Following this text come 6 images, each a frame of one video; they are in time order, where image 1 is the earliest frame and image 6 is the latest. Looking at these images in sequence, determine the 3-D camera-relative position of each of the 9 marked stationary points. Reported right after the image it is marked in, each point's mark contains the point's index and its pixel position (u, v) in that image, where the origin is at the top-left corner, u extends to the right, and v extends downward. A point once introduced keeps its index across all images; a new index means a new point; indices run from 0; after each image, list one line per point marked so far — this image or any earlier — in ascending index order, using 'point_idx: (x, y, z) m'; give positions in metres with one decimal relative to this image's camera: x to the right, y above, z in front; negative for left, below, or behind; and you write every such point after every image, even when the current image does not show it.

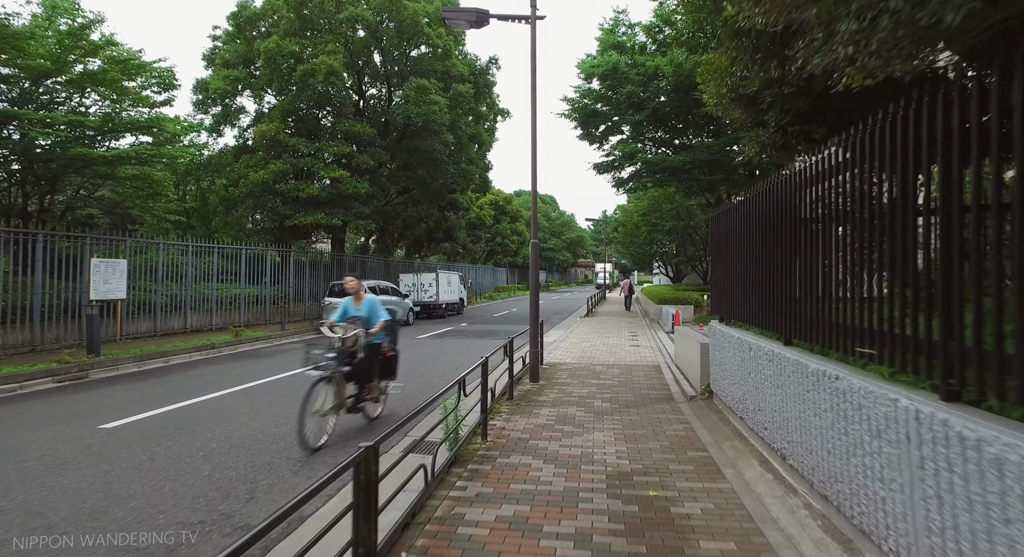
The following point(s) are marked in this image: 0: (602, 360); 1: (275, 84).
0: (+1.8, -1.7, +11.0) m
1: (-8.4, +6.8, +19.0) m
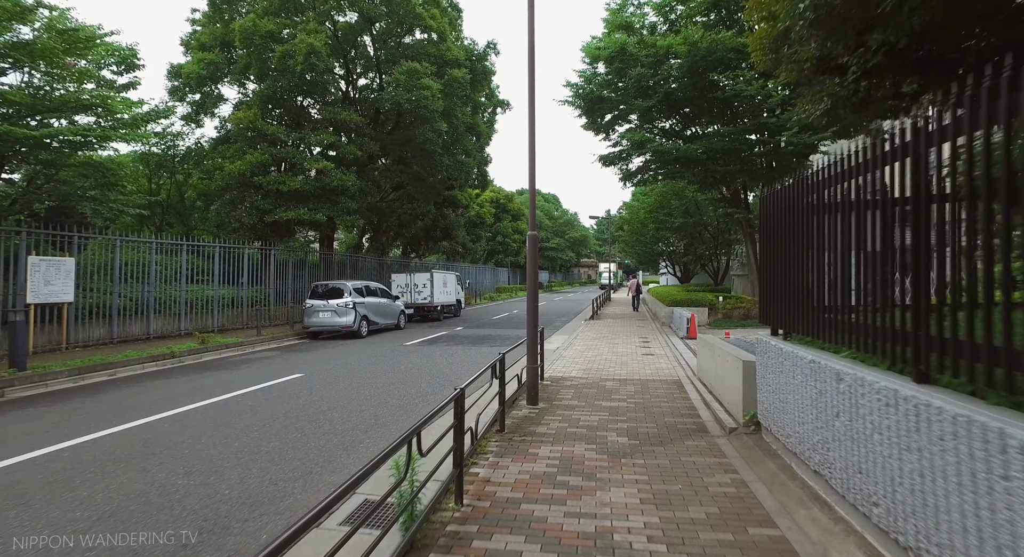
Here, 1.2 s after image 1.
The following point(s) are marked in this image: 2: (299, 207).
0: (+1.8, -1.7, +9.5) m
1: (-8.4, +6.8, +17.5) m
2: (-7.1, +2.4, +18.1) m
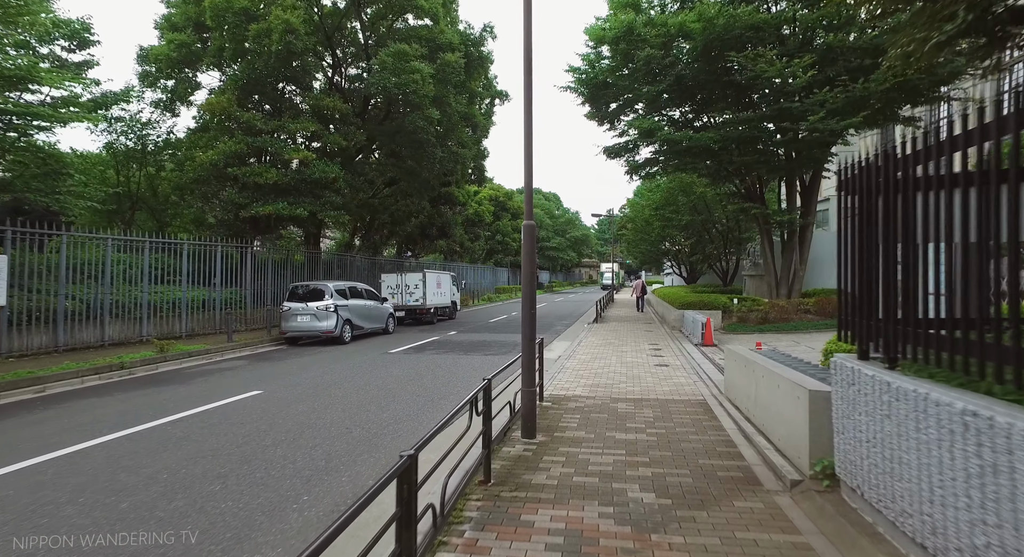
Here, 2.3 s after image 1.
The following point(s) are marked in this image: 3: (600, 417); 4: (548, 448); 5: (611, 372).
0: (+1.7, -1.7, +8.1) m
1: (-8.5, +6.8, +16.1) m
2: (-7.2, +2.4, +16.7) m
3: (+1.1, -1.7, +6.7) m
4: (+0.4, -1.7, +5.4) m
5: (+1.8, -1.7, +10.0) m
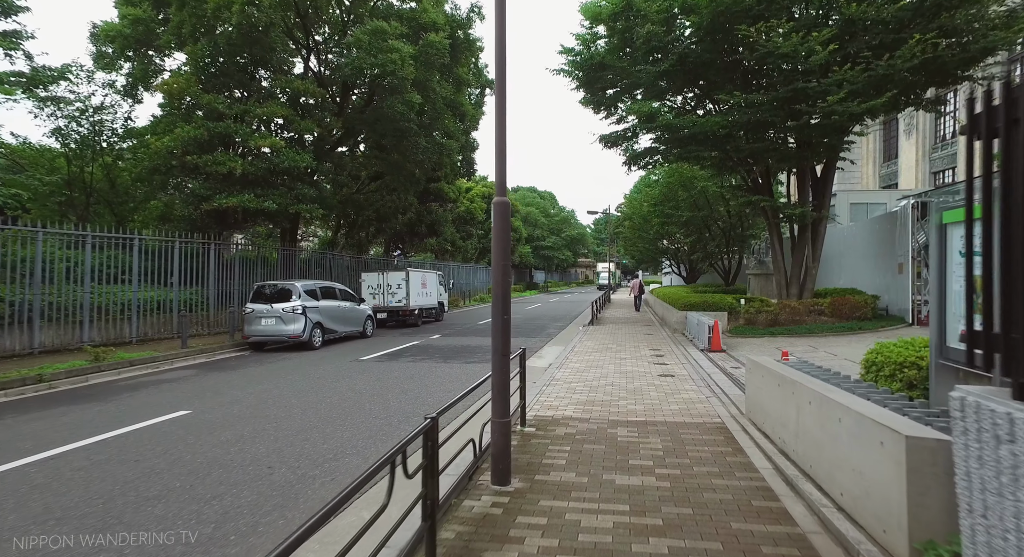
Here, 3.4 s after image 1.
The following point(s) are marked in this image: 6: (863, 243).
0: (+1.4, -1.7, +6.7) m
1: (-8.8, +6.8, +14.7) m
2: (-7.6, +2.4, +15.3) m
3: (+0.8, -1.7, +5.3) m
4: (+0.1, -1.6, +4.0) m
5: (+1.5, -1.7, +8.6) m
6: (+12.7, +1.3, +19.7) m
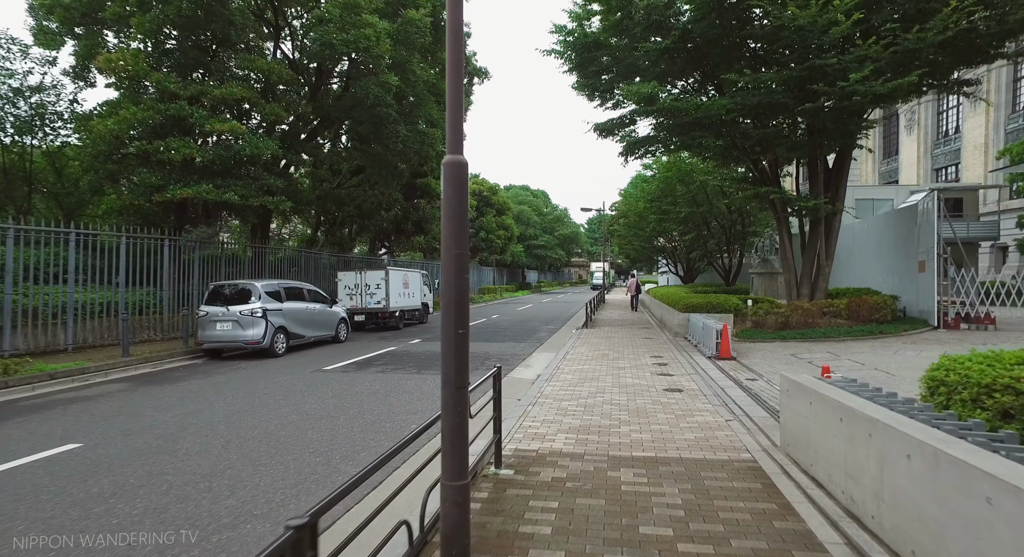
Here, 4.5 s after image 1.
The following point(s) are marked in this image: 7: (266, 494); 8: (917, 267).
0: (+1.1, -1.6, +5.3) m
1: (-9.2, +6.9, +13.2) m
2: (-7.9, +2.4, +13.8) m
3: (+0.6, -1.6, +3.9) m
4: (-0.1, -1.6, +2.6) m
5: (+1.2, -1.6, +7.2) m
6: (+12.3, +1.3, +18.4) m
7: (-1.9, -1.7, +4.2) m
8: (+11.2, +0.3, +15.0) m
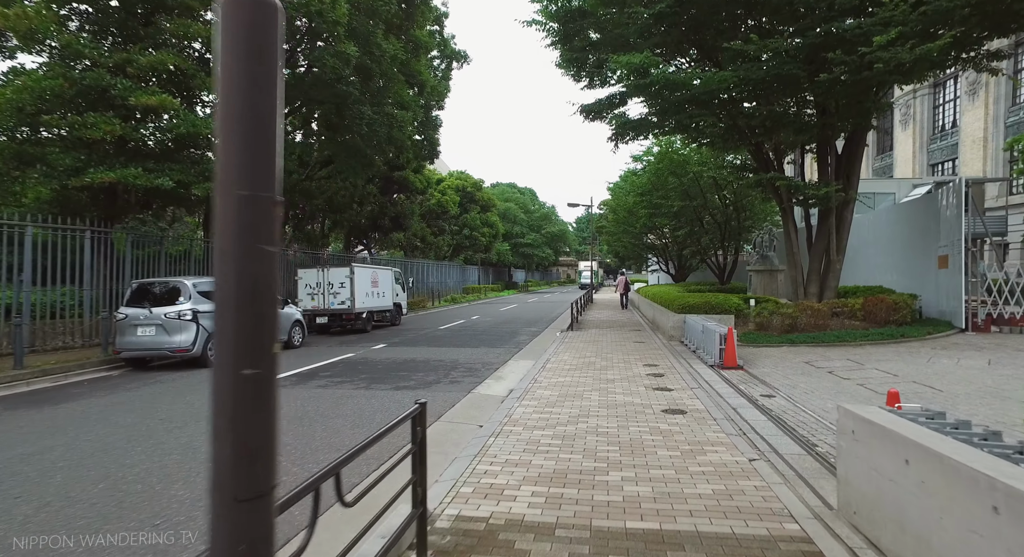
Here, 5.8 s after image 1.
0: (+0.7, -1.6, +3.7) m
1: (-9.7, +6.9, +11.4) m
2: (-8.5, +2.5, +12.0) m
3: (+0.2, -1.6, +2.3) m
4: (-0.5, -1.5, +1.0) m
5: (+0.8, -1.6, +5.6) m
6: (+11.6, +1.4, +17.0) m
7: (-2.3, -1.6, +2.5) m
8: (+10.6, +0.4, +13.6) m
